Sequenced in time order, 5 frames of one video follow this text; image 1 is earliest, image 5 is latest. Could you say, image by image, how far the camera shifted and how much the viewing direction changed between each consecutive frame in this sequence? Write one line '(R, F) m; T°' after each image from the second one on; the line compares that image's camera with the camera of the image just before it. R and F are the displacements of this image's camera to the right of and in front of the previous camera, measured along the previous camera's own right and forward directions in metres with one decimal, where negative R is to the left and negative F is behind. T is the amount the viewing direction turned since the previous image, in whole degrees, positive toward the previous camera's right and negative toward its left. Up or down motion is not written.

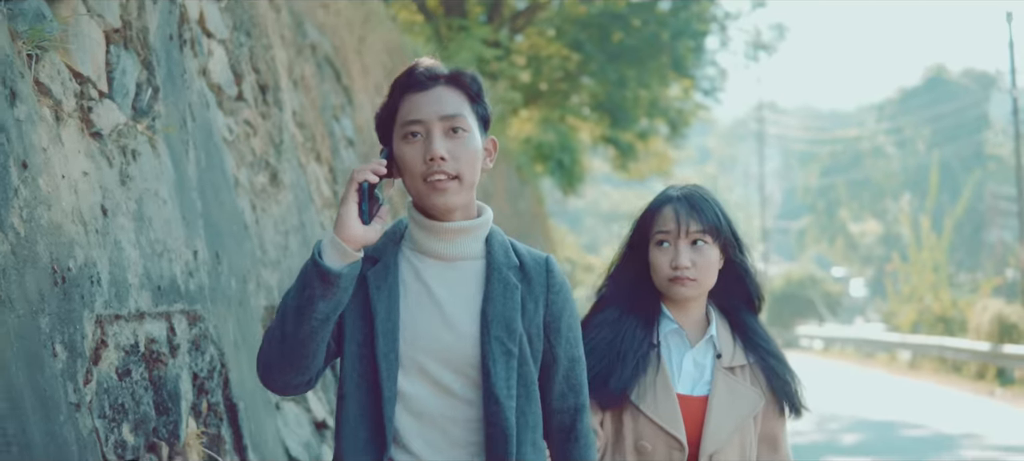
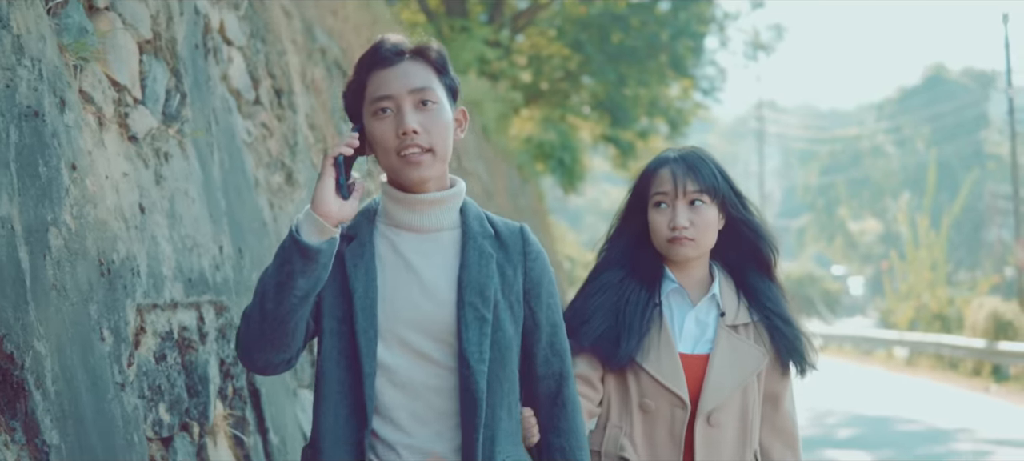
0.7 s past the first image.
(0.0, -0.4) m; 0°
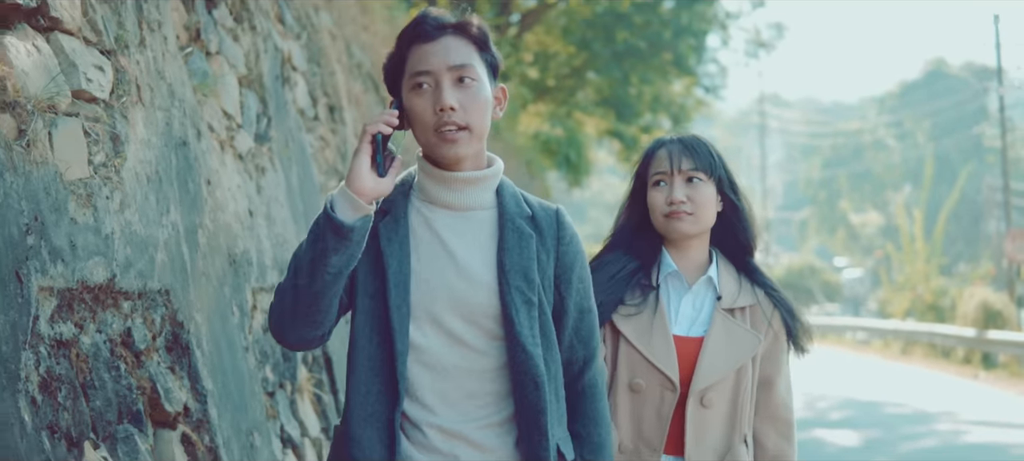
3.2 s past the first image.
(-0.1, -1.4) m; 0°
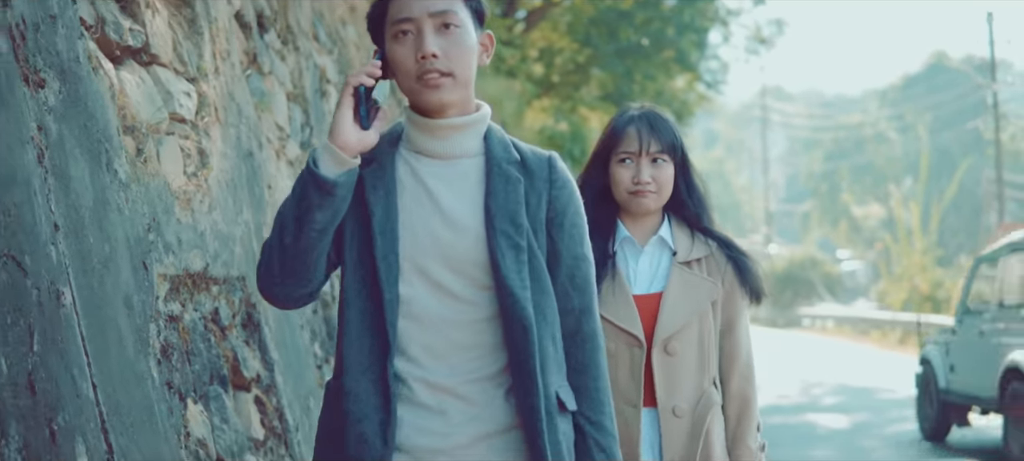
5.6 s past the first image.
(0.0, -1.1) m; 0°
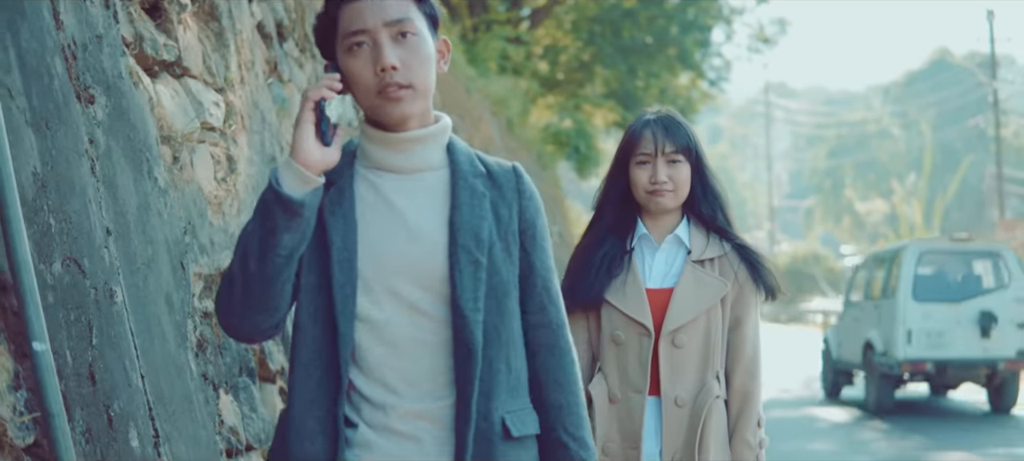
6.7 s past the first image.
(0.0, -0.4) m; 0°
